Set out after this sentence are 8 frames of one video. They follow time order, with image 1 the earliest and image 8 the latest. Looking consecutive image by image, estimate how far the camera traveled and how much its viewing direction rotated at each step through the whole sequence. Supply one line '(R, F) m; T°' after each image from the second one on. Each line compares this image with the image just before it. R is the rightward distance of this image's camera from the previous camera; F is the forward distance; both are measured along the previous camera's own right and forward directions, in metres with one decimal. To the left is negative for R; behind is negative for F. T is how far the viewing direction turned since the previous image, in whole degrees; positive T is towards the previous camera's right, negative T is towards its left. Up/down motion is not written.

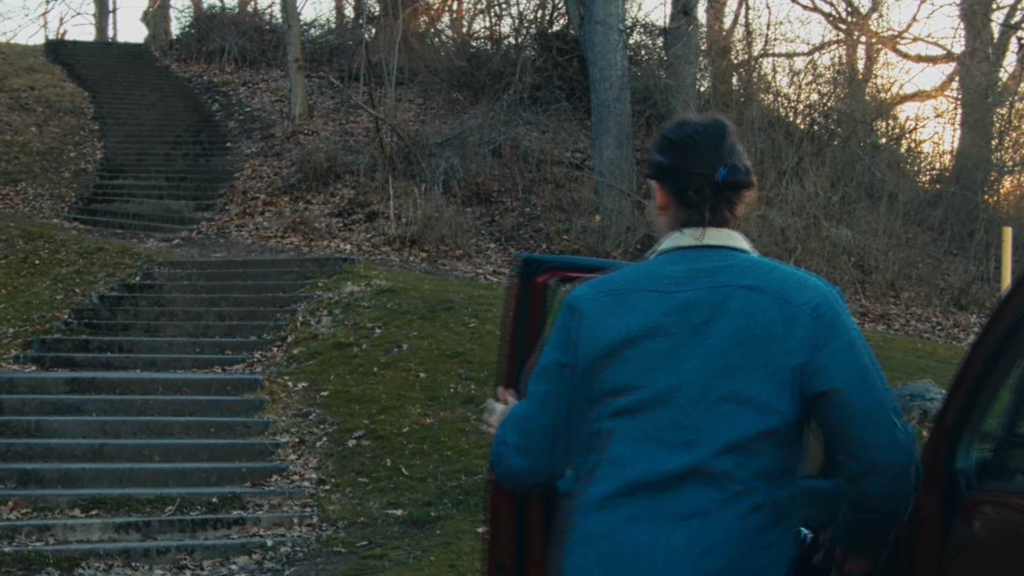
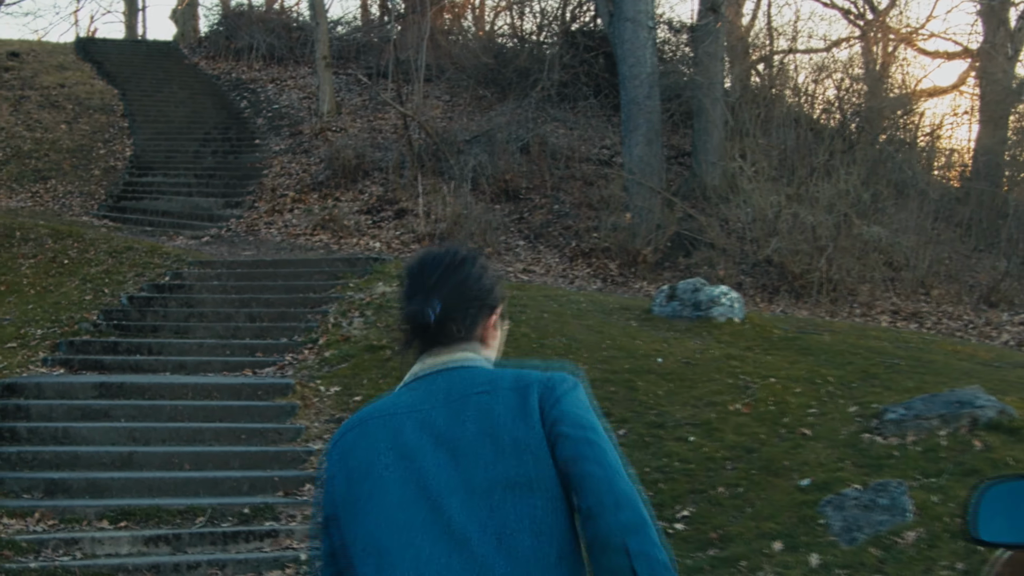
(-0.1, +0.2) m; -1°
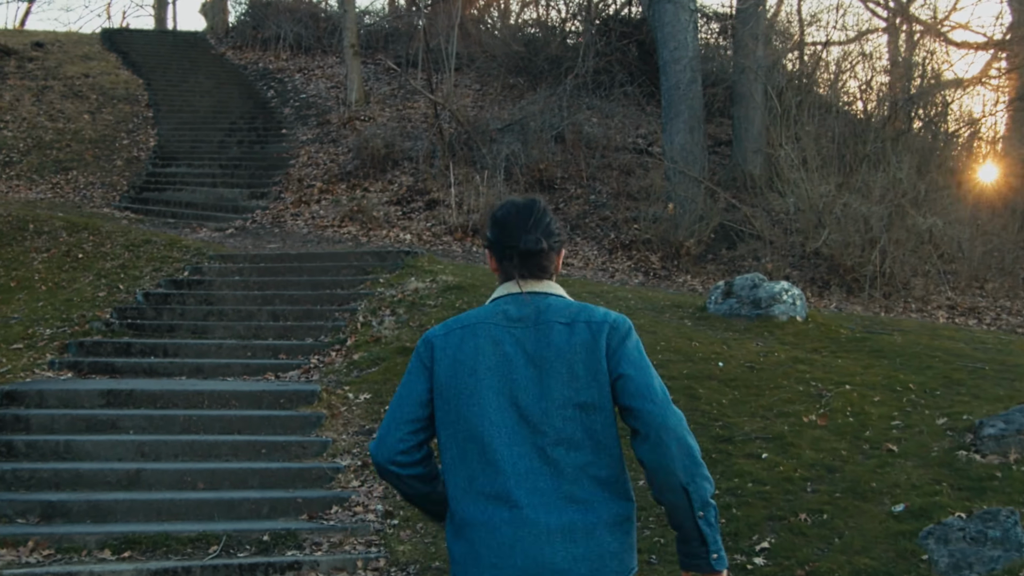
(-0.1, +0.8) m; -1°
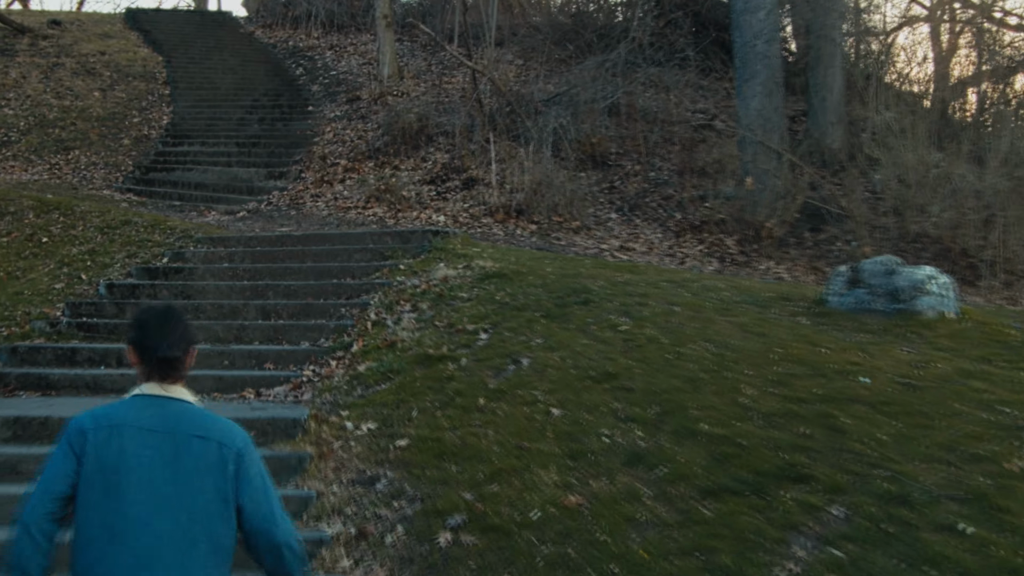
(-0.1, +2.3) m; -2°
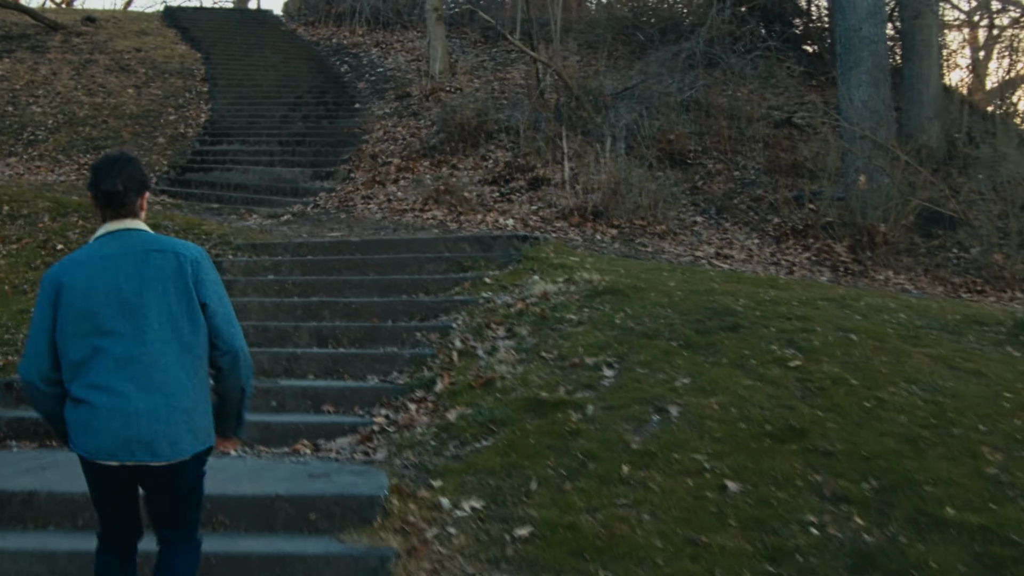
(-0.5, +1.6) m; -2°
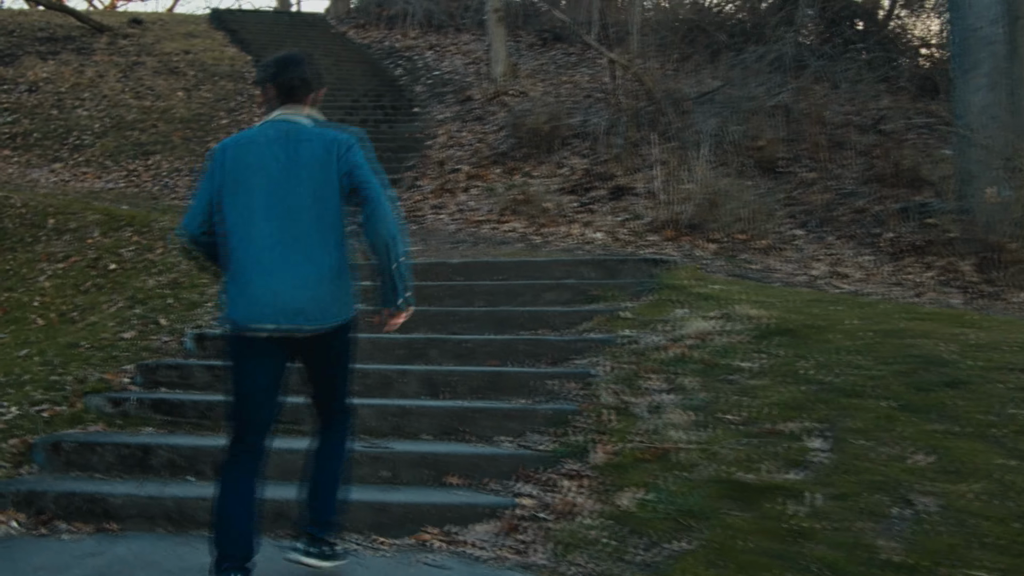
(-0.5, +1.1) m; -2°
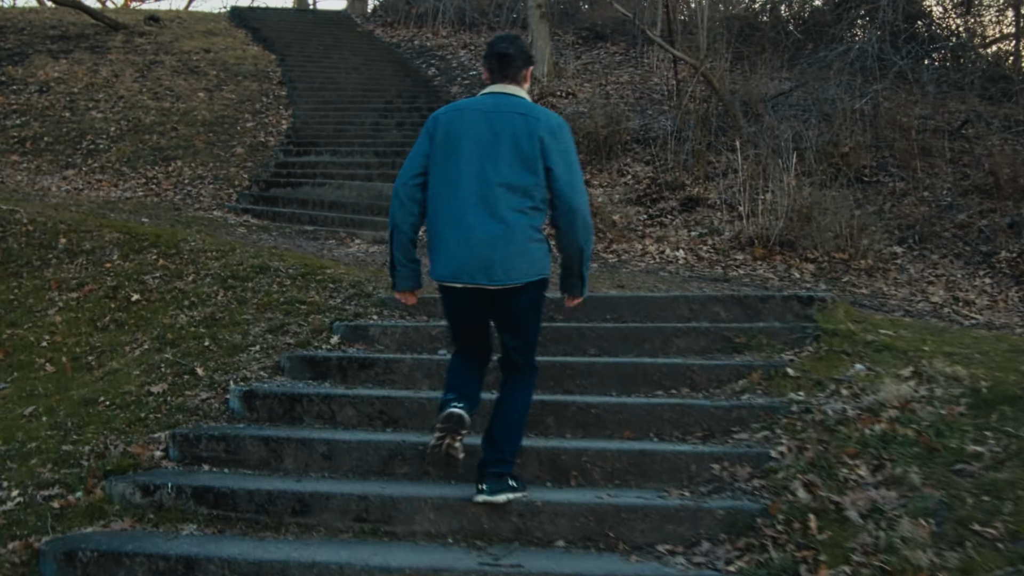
(-0.5, +1.2) m; 0°
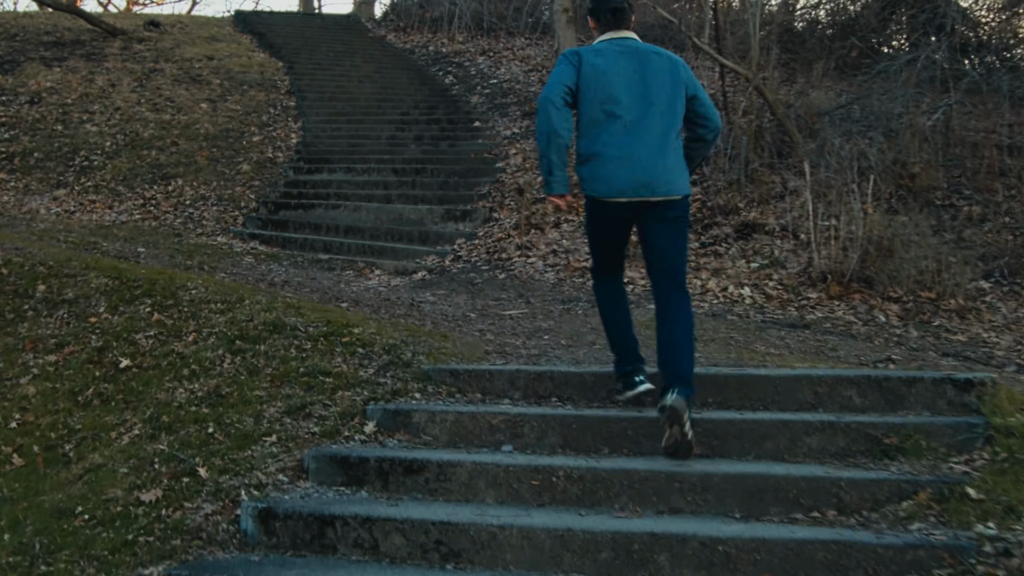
(-0.3, +1.0) m; 0°
